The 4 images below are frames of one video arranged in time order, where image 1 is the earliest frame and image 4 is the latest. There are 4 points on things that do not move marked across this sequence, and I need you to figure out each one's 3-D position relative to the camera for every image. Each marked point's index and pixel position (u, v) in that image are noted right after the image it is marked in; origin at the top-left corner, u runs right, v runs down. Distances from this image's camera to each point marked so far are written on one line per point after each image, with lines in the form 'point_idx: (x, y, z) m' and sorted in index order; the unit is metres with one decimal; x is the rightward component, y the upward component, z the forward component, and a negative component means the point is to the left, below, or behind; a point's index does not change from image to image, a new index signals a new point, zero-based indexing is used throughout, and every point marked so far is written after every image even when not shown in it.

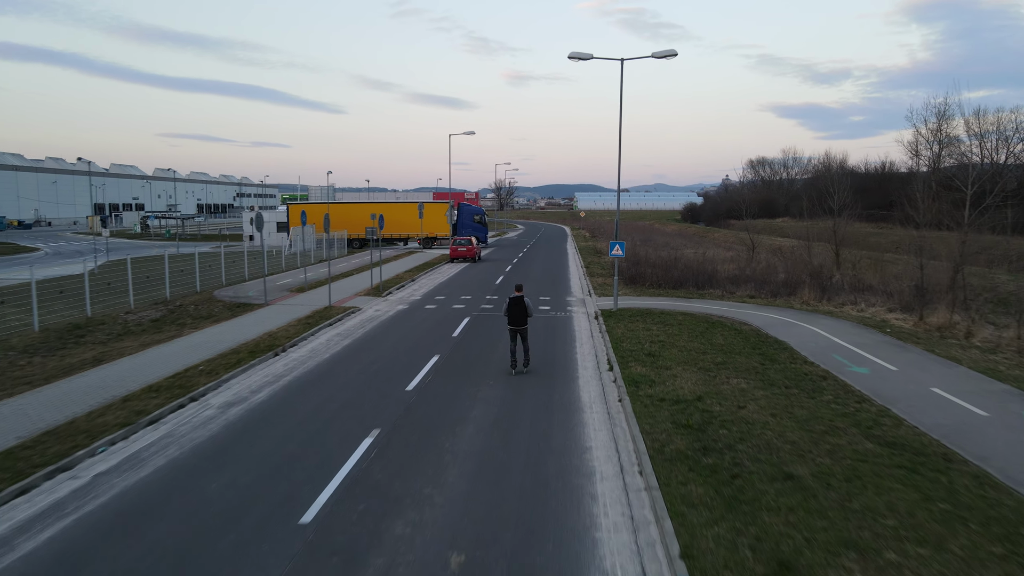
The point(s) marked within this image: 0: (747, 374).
0: (+3.9, -1.4, +11.9) m
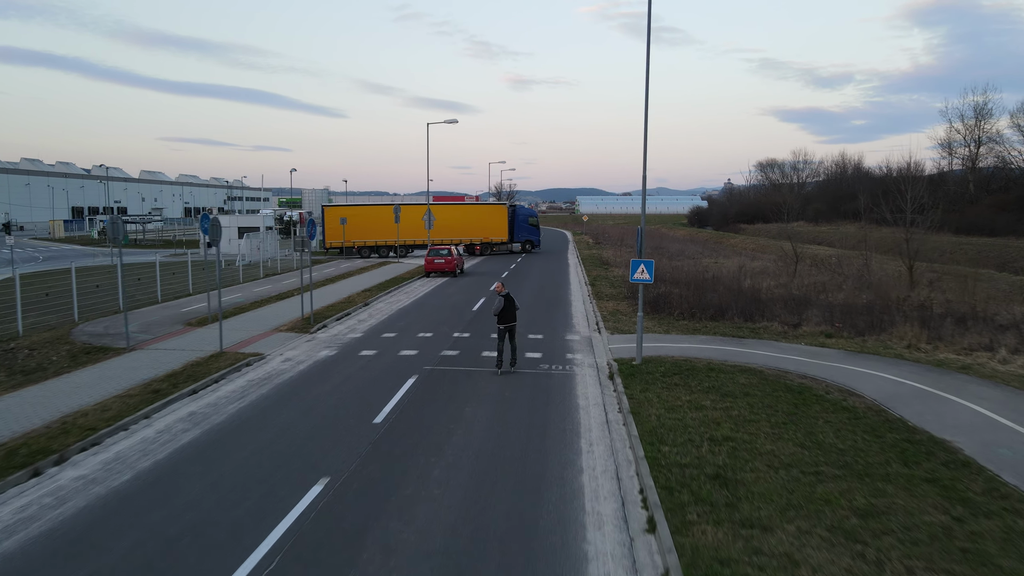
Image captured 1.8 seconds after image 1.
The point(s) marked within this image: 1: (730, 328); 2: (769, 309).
0: (+3.4, -2.1, +5.5) m
1: (+5.0, -0.9, +16.3) m
2: (+6.7, -0.5, +18.7) m
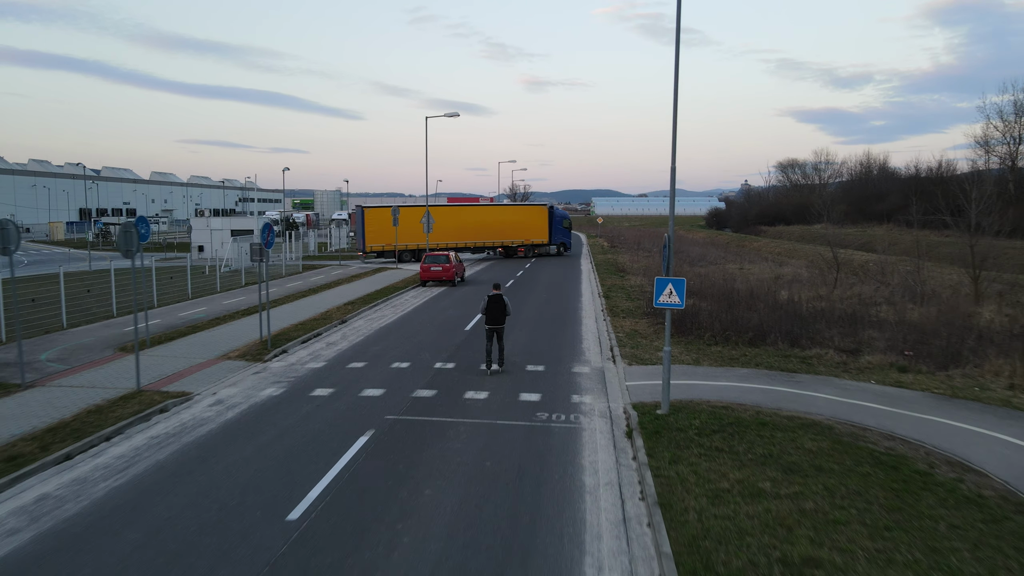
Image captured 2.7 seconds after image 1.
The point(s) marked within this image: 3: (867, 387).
0: (+3.1, -2.4, +2.5) m
1: (+4.9, -1.3, +13.3) m
2: (+6.6, -0.9, +15.7) m
3: (+5.5, -1.5, +11.1) m
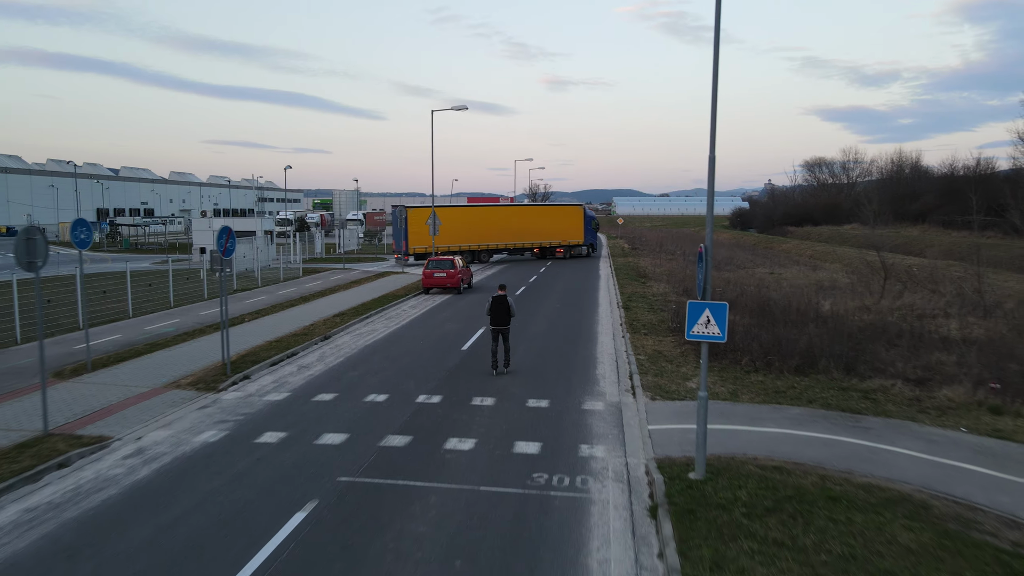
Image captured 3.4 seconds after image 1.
0: (+2.7, -2.7, +0.2) m
1: (+4.9, -1.6, +11.0) m
2: (+6.7, -1.2, +13.3) m
3: (+5.4, -1.8, +8.7) m
